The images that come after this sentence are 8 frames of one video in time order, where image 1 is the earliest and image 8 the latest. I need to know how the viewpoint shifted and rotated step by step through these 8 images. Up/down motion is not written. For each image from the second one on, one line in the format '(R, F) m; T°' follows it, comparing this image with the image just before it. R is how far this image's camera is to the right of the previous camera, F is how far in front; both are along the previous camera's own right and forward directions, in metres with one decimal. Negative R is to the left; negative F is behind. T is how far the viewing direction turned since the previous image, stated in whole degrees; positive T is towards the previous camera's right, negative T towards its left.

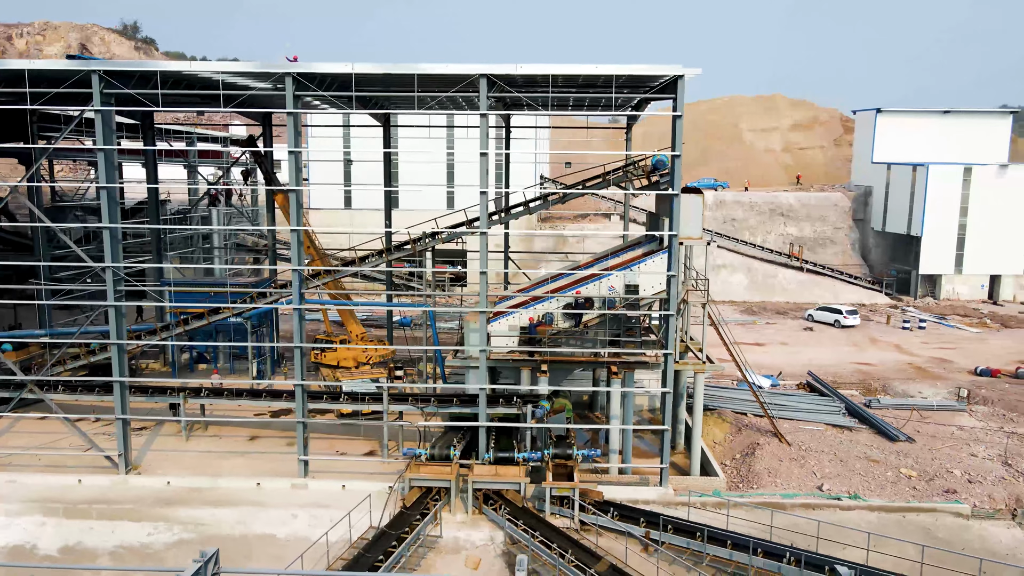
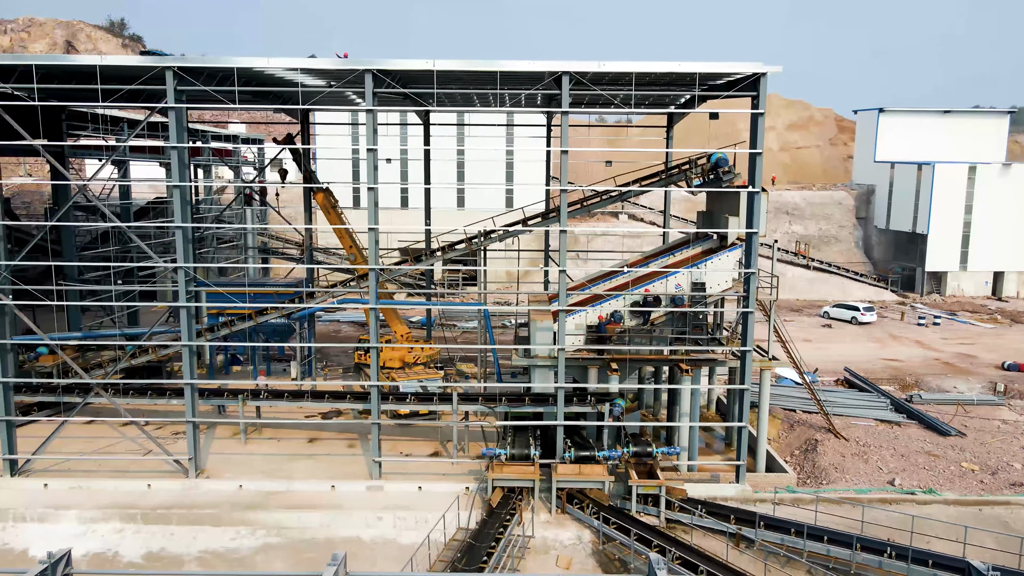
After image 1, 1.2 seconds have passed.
(-1.8, +0.1) m; +2°
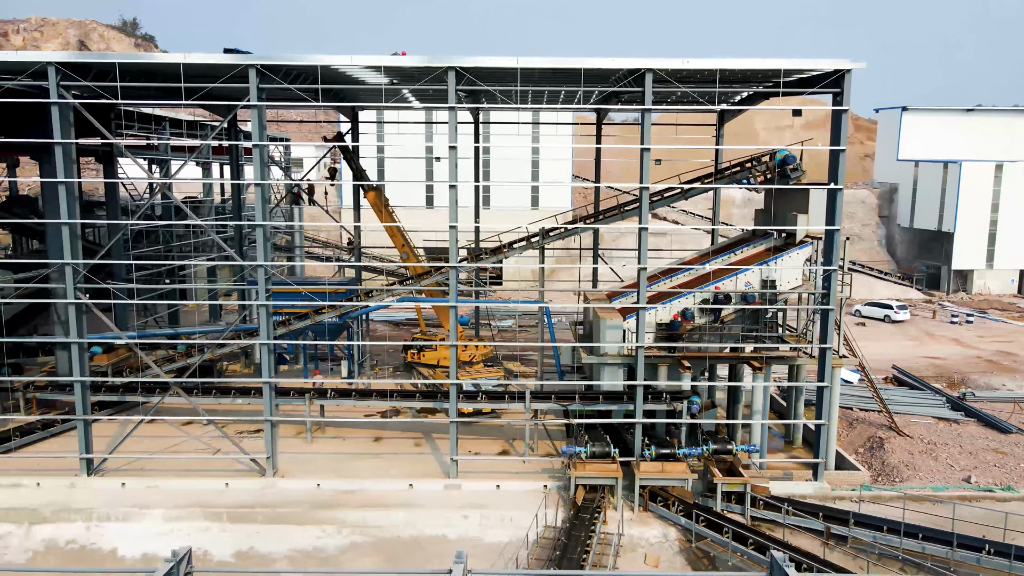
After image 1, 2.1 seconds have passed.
(-1.4, 0.0) m; 0°
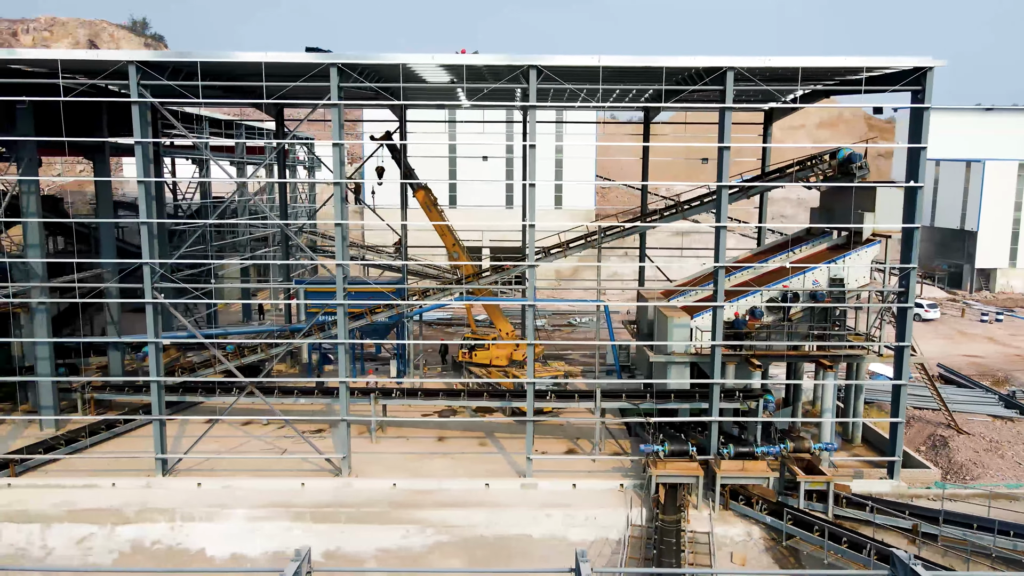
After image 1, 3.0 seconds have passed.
(-1.4, 0.0) m; 0°
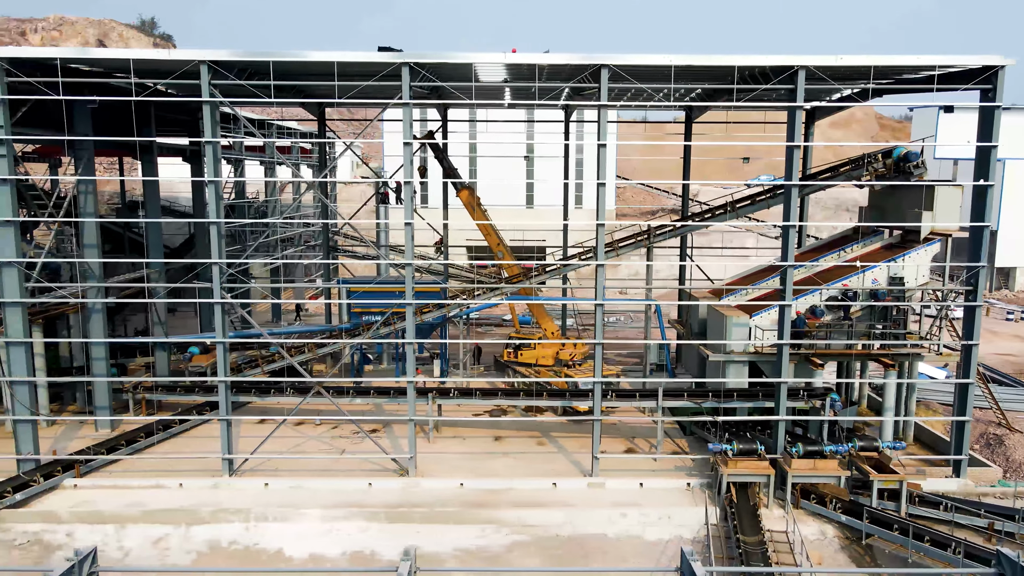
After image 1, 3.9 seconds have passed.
(-1.3, 0.0) m; 0°
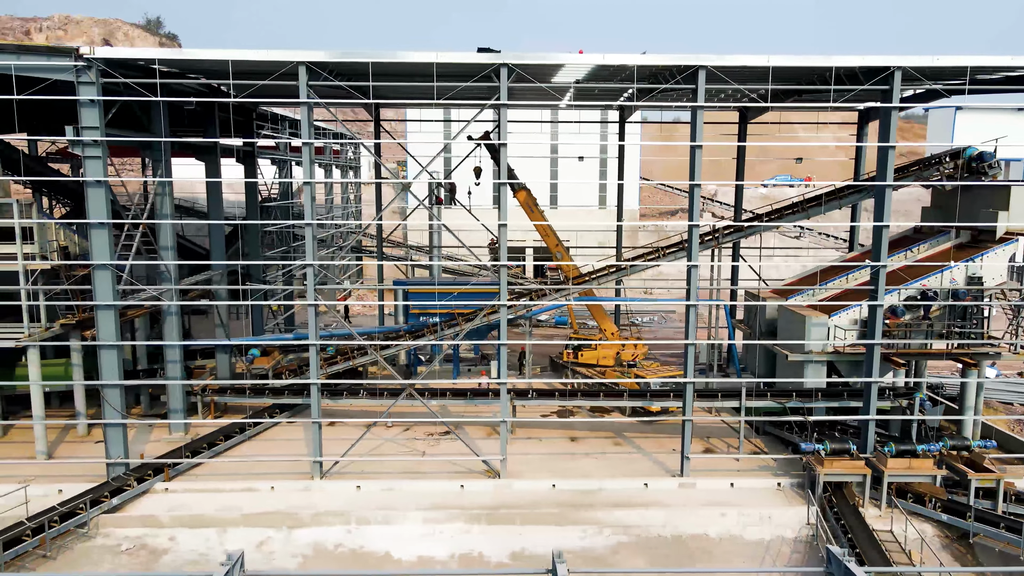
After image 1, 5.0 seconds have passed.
(-1.8, 0.0) m; +1°
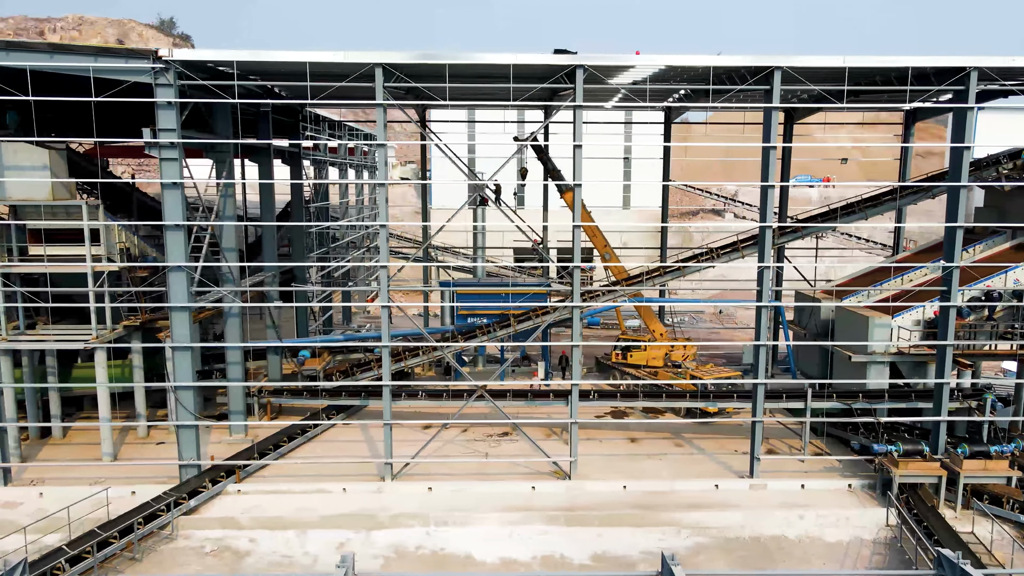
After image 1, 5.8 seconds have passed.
(-1.3, 0.0) m; 0°
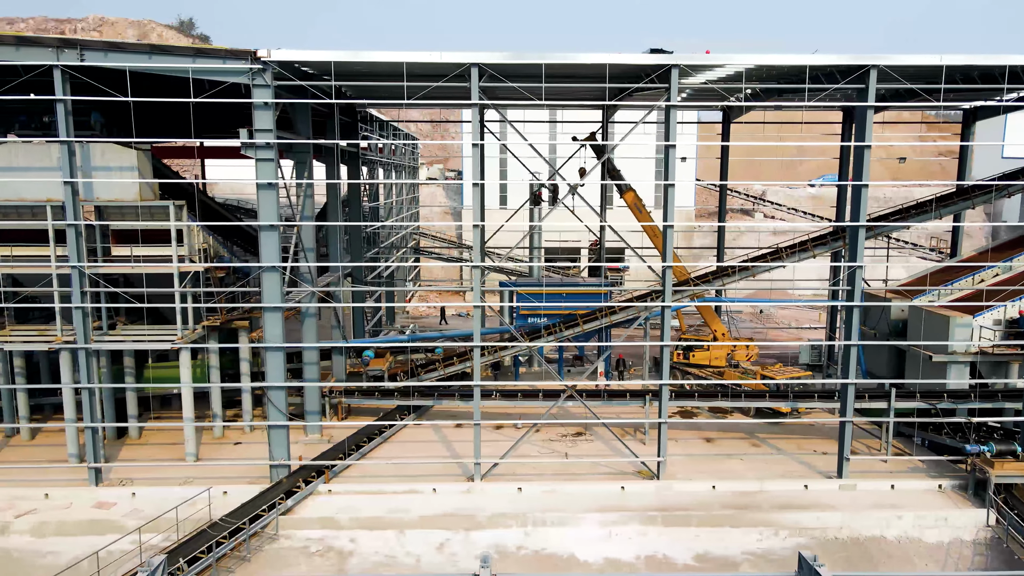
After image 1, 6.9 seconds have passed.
(-1.5, 0.0) m; 0°
